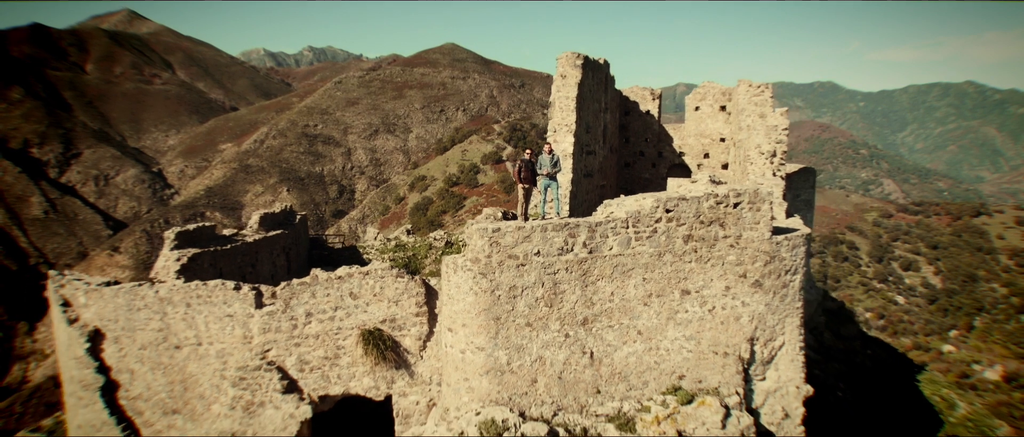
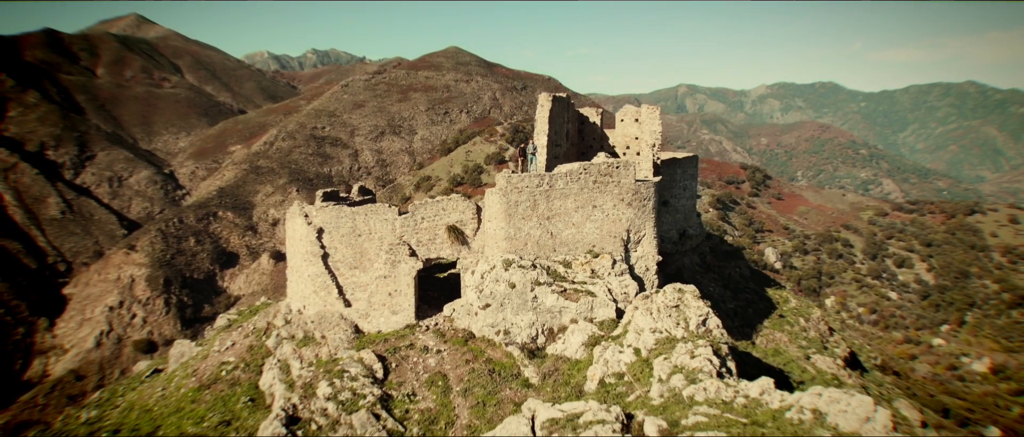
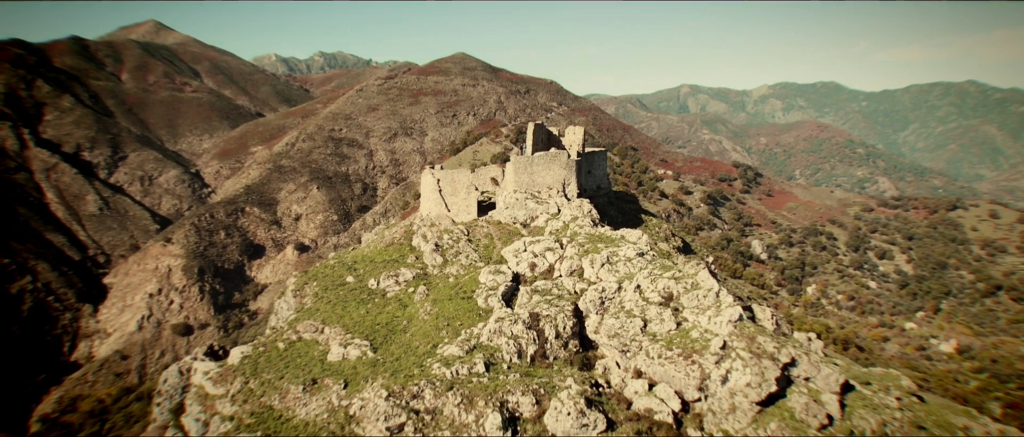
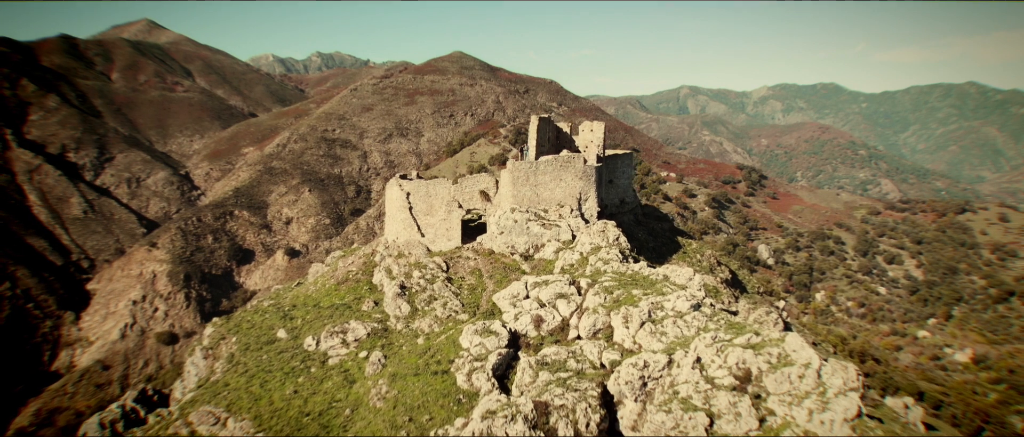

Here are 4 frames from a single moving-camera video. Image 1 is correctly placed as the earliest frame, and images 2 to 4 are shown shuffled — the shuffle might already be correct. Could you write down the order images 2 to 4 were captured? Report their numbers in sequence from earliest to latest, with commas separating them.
2, 4, 3
